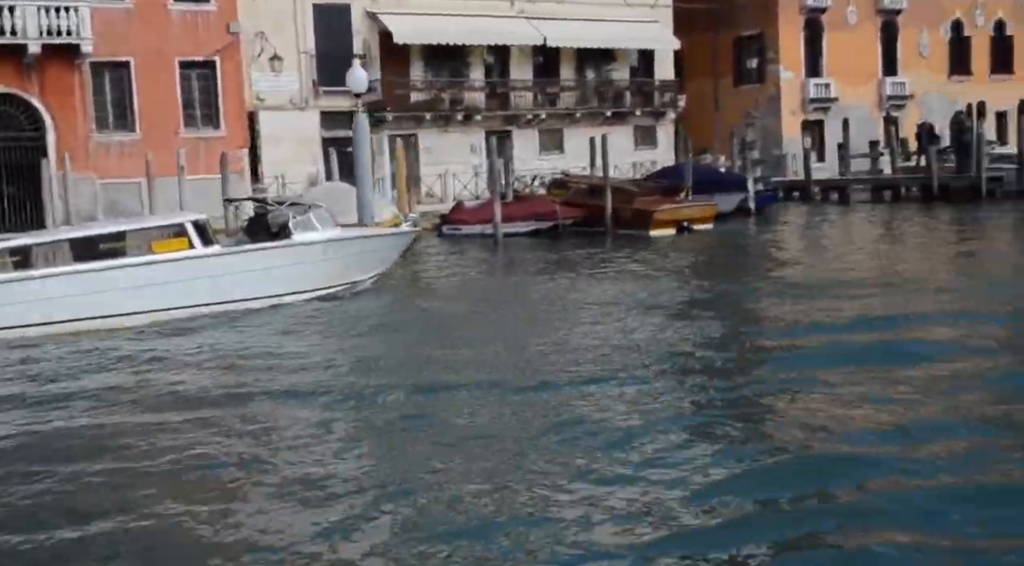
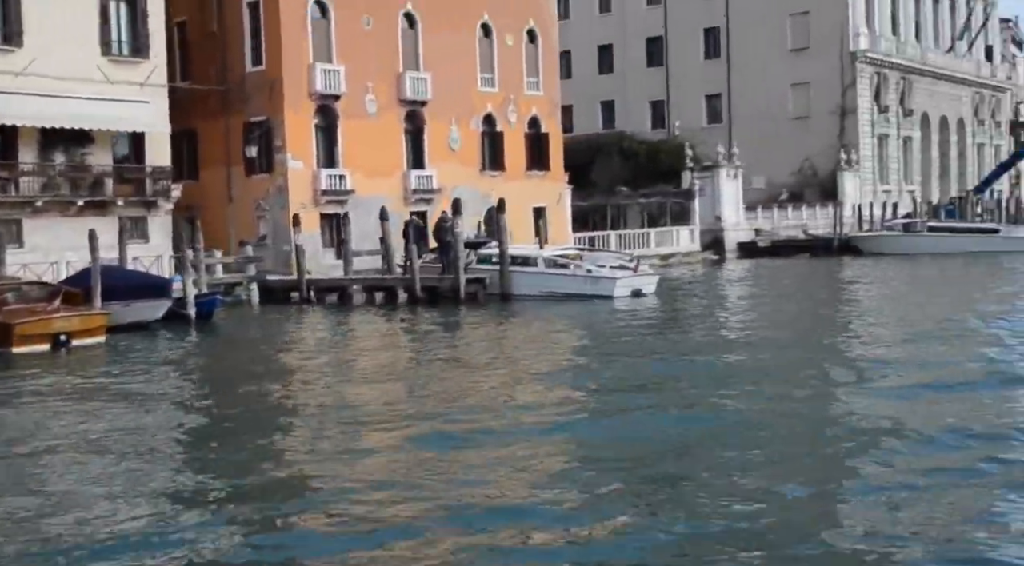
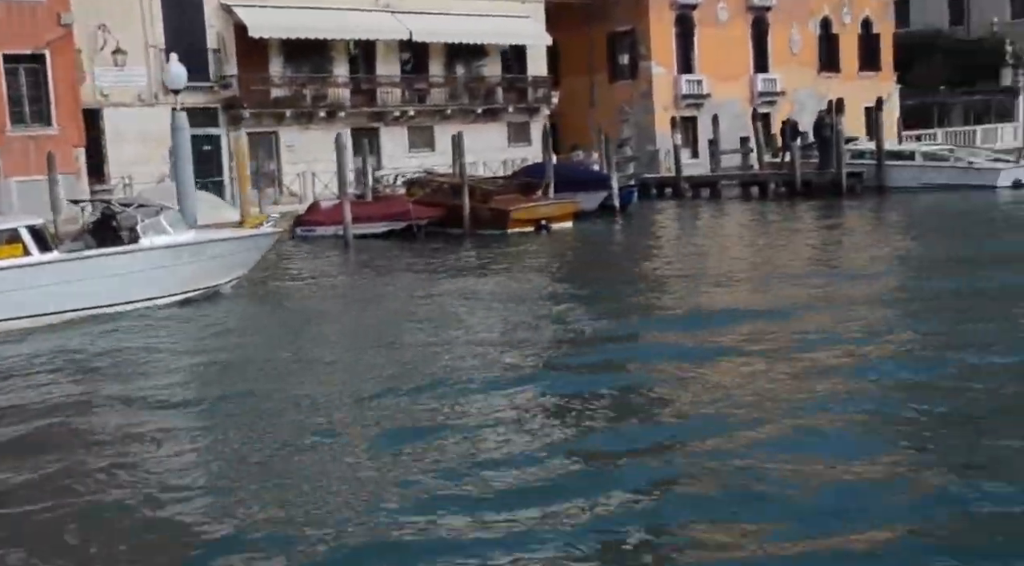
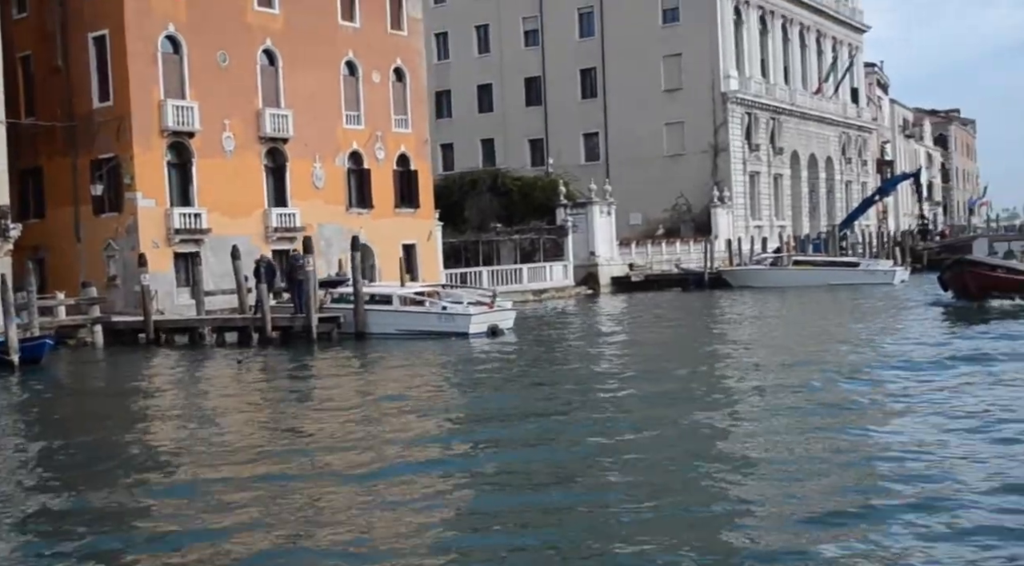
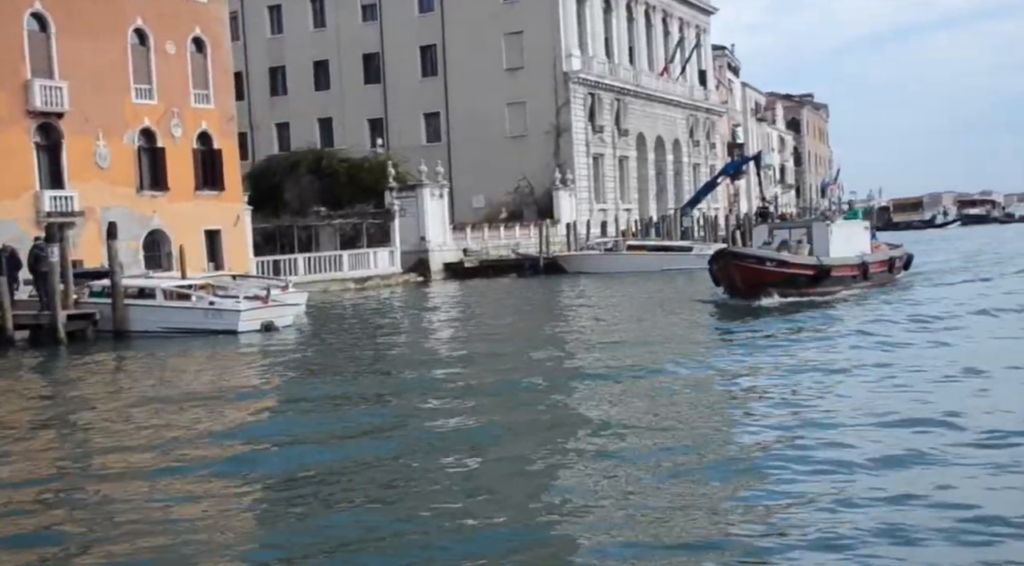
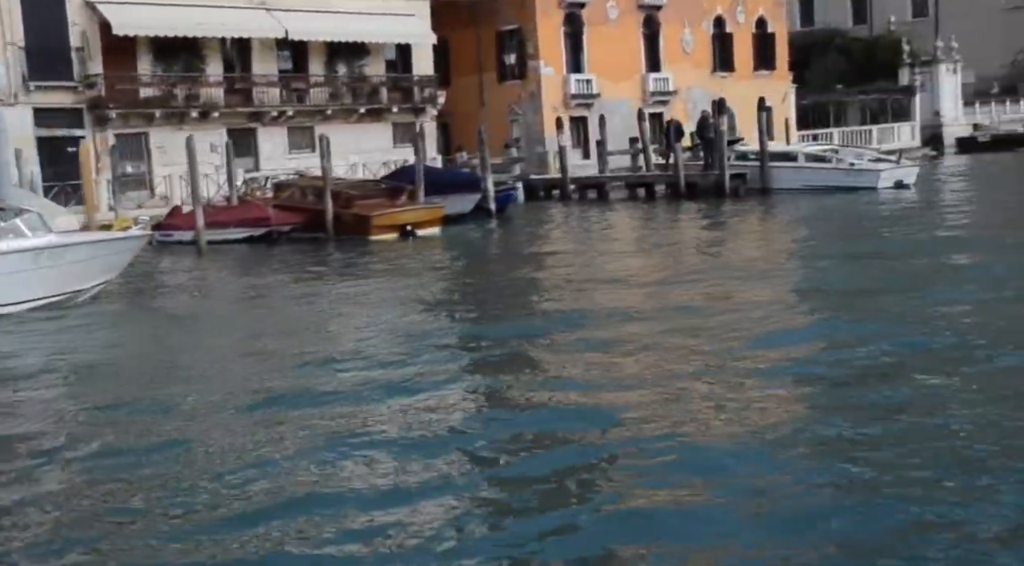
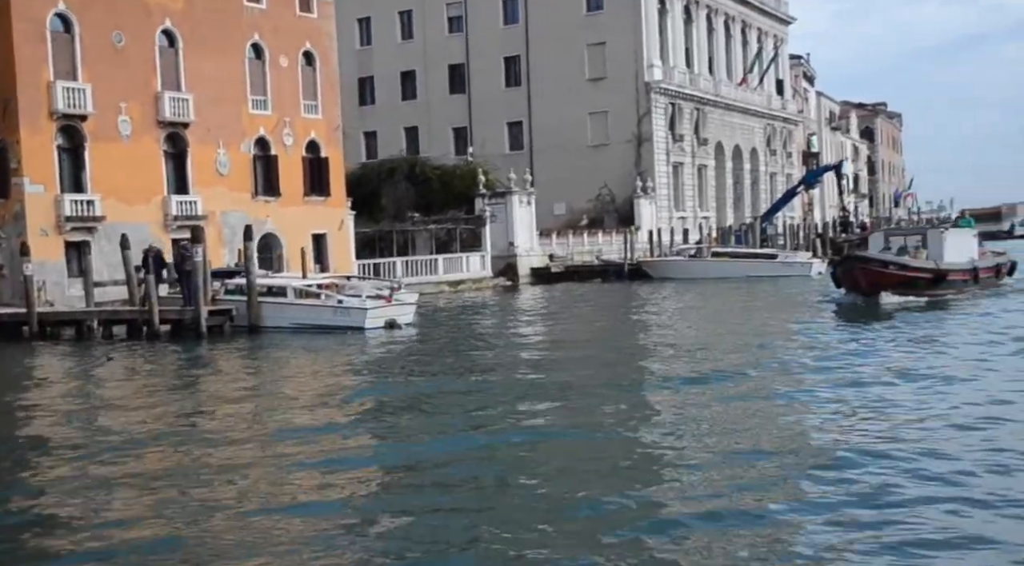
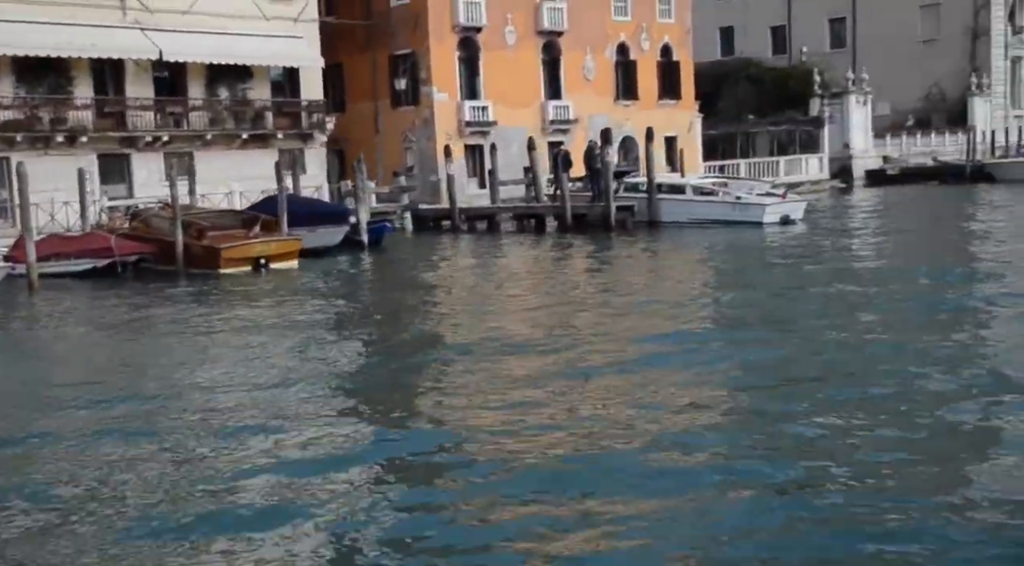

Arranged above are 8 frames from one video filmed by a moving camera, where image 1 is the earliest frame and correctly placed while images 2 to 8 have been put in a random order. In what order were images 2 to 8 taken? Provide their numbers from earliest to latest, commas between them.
3, 6, 8, 2, 4, 7, 5
